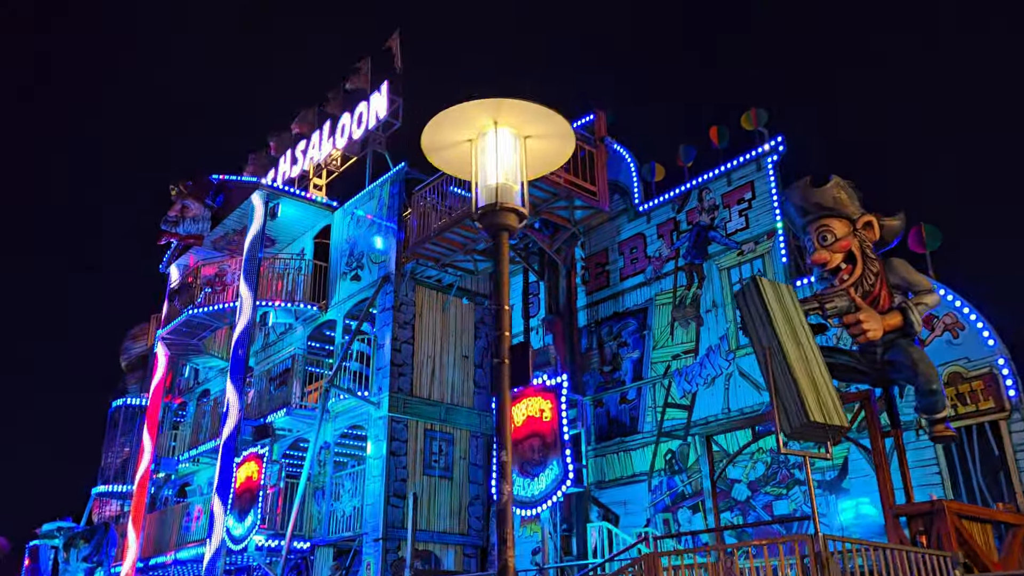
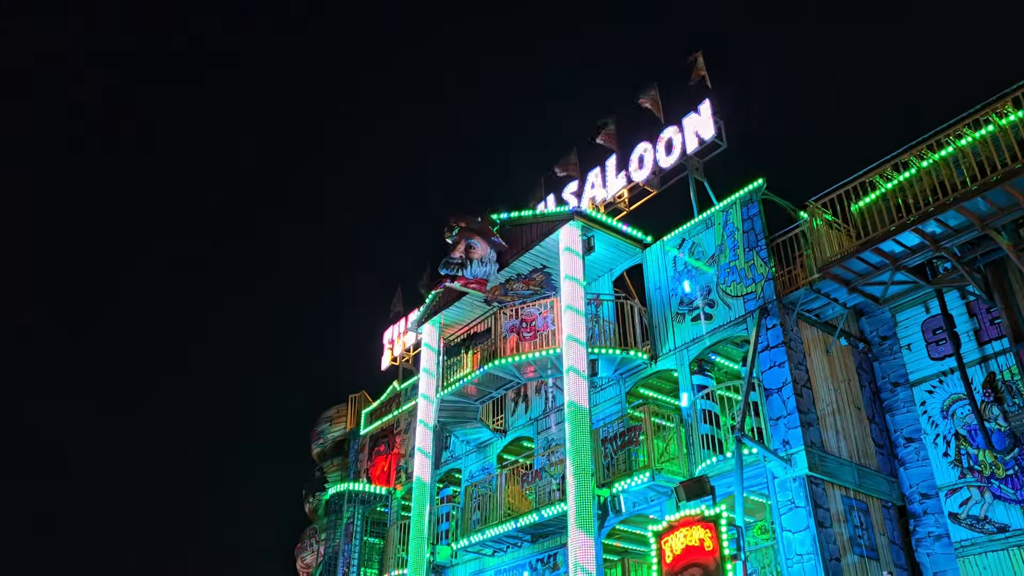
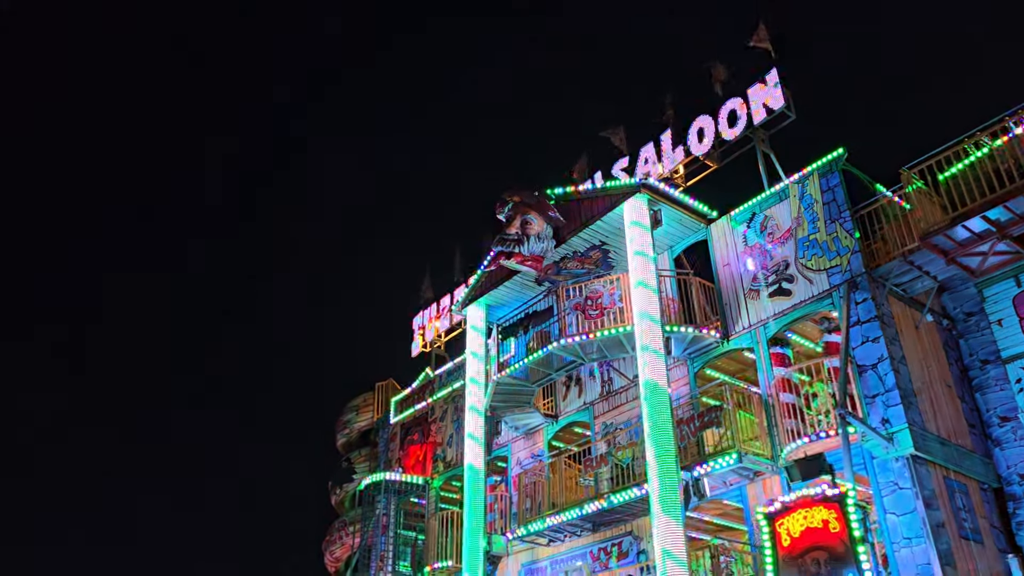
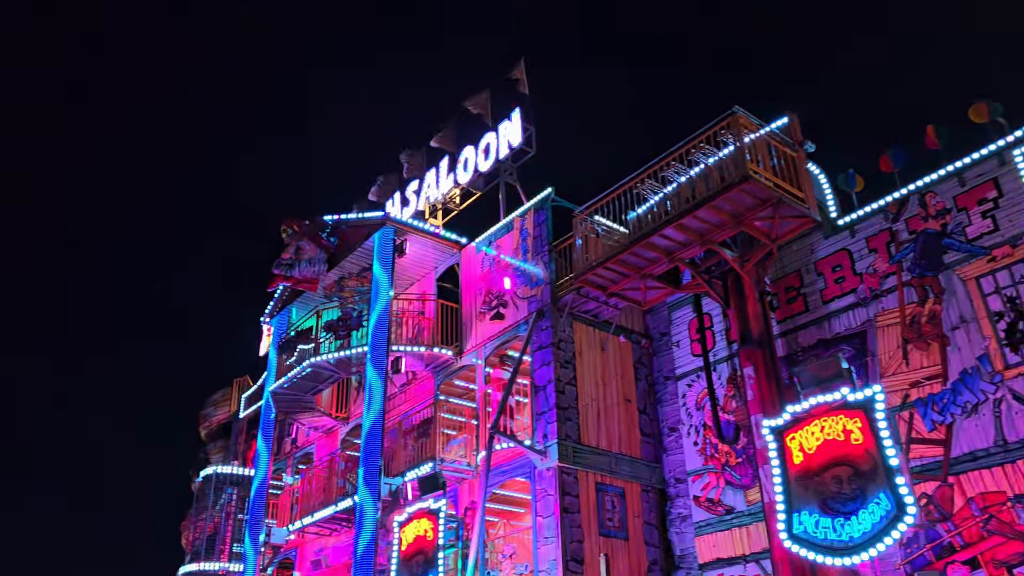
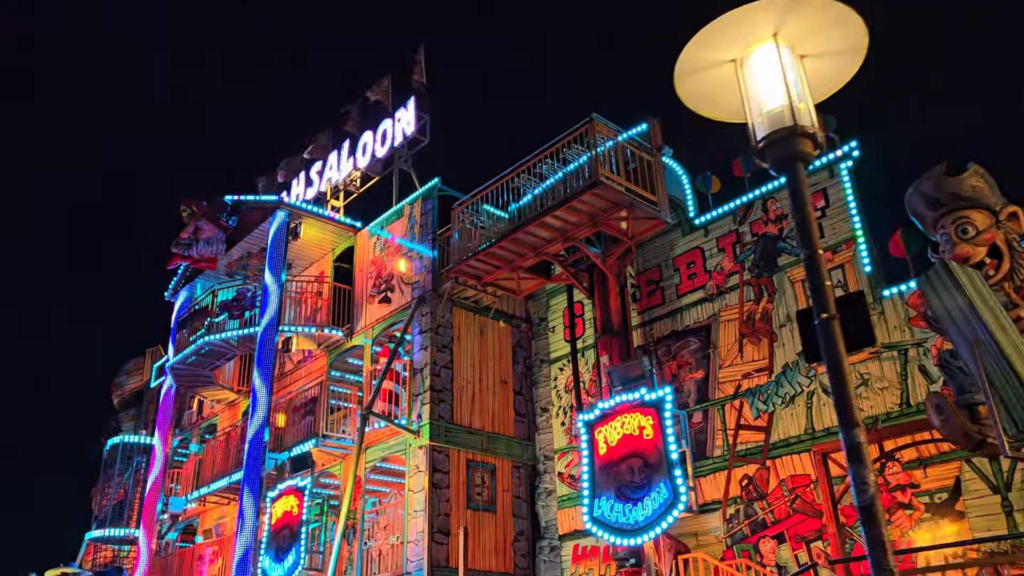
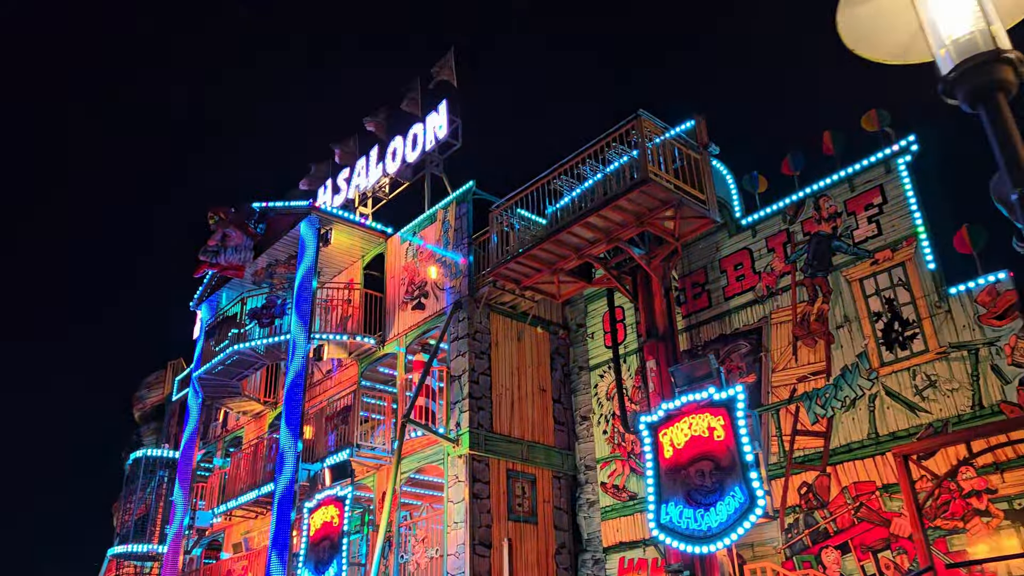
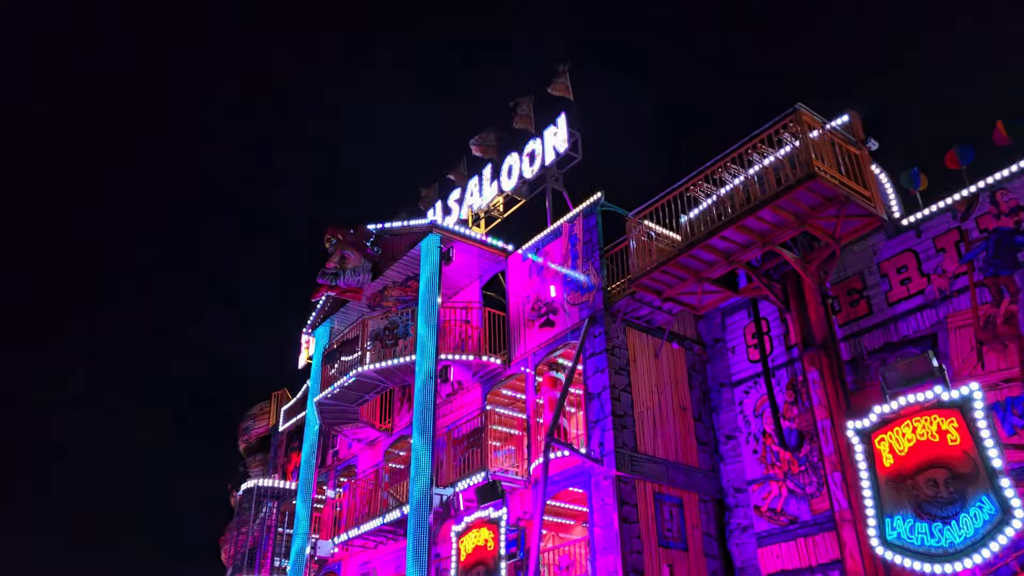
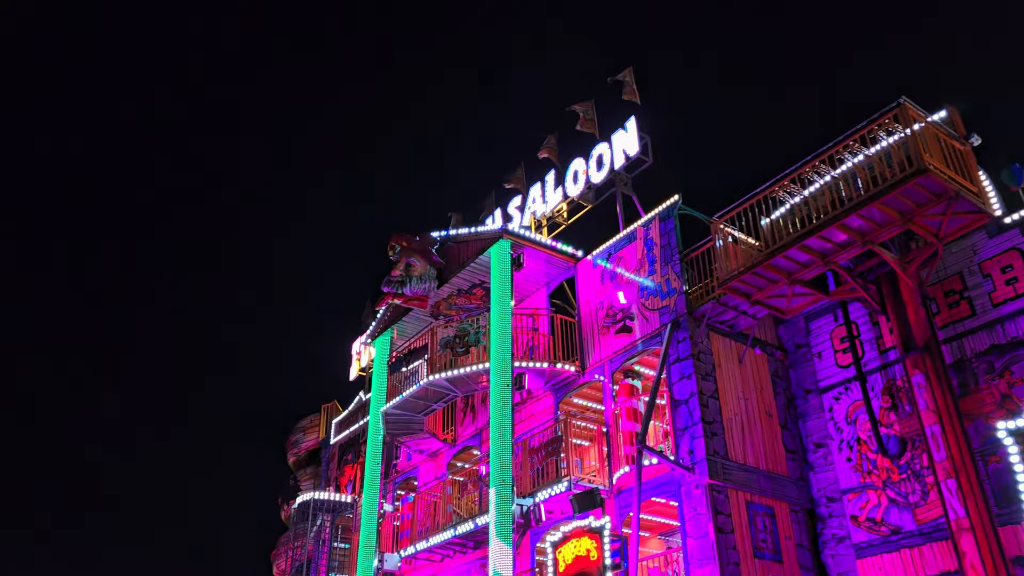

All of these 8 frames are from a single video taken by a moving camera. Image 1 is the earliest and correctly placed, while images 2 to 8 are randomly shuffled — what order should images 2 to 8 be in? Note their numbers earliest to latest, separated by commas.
5, 6, 4, 7, 8, 2, 3
